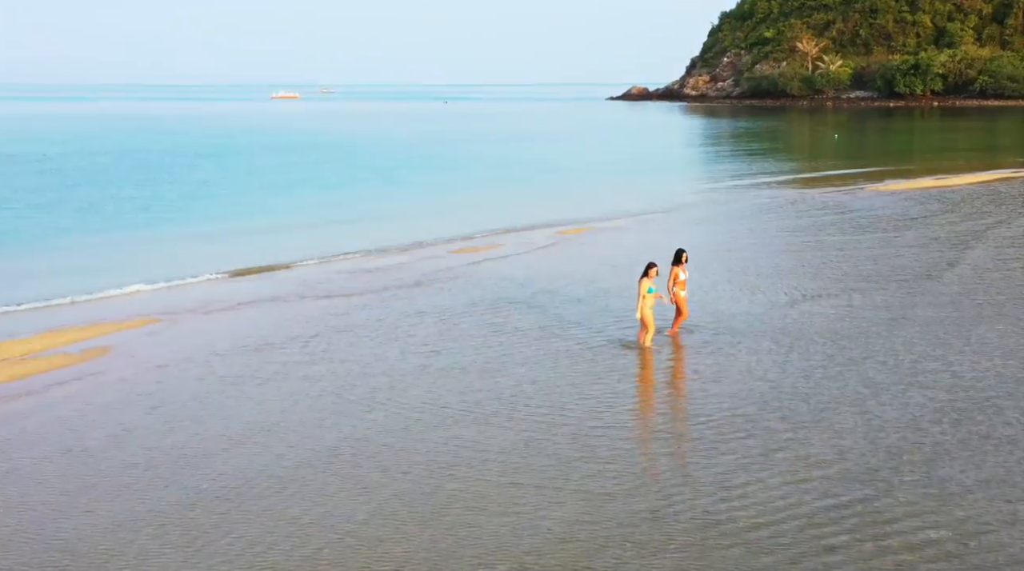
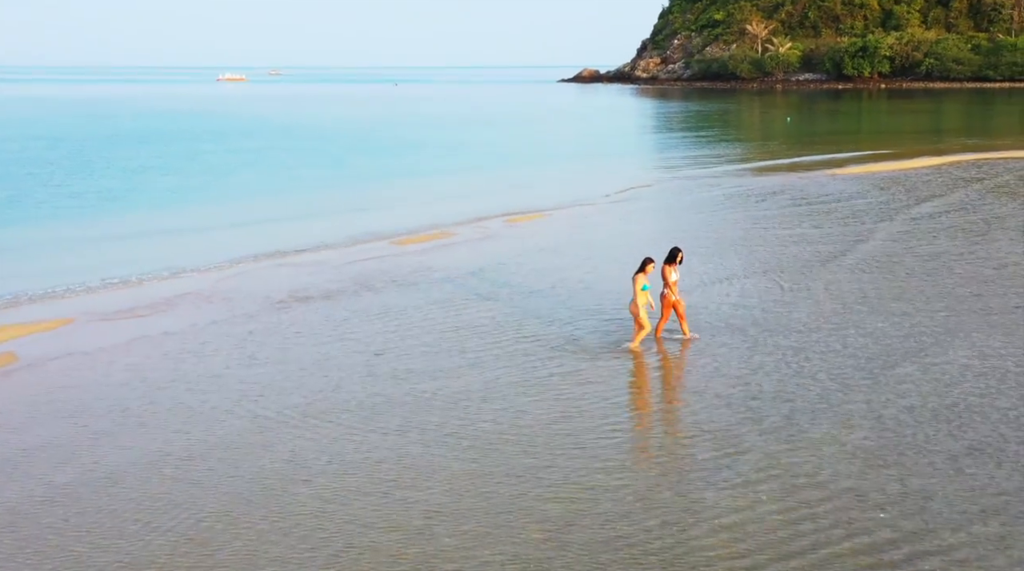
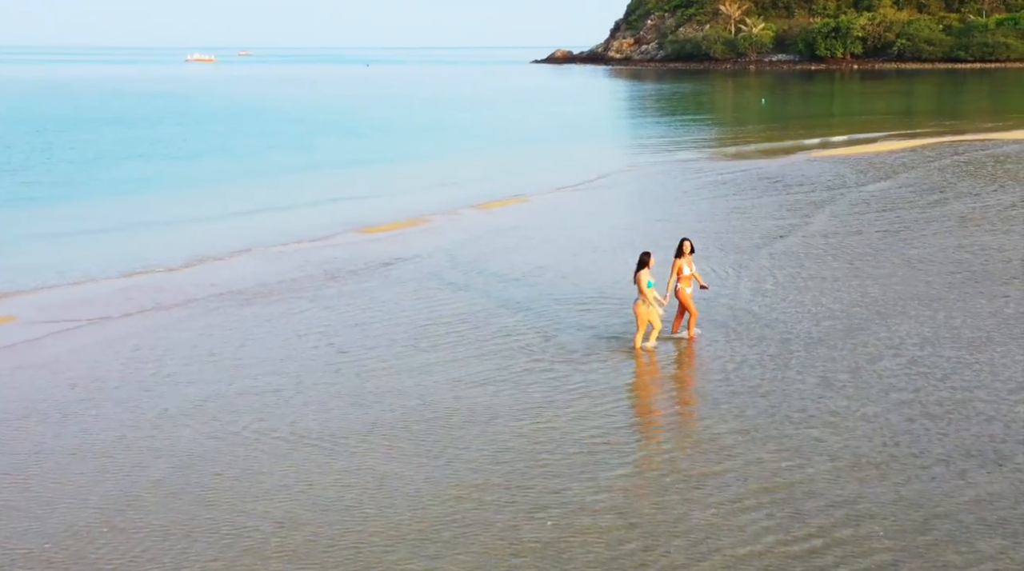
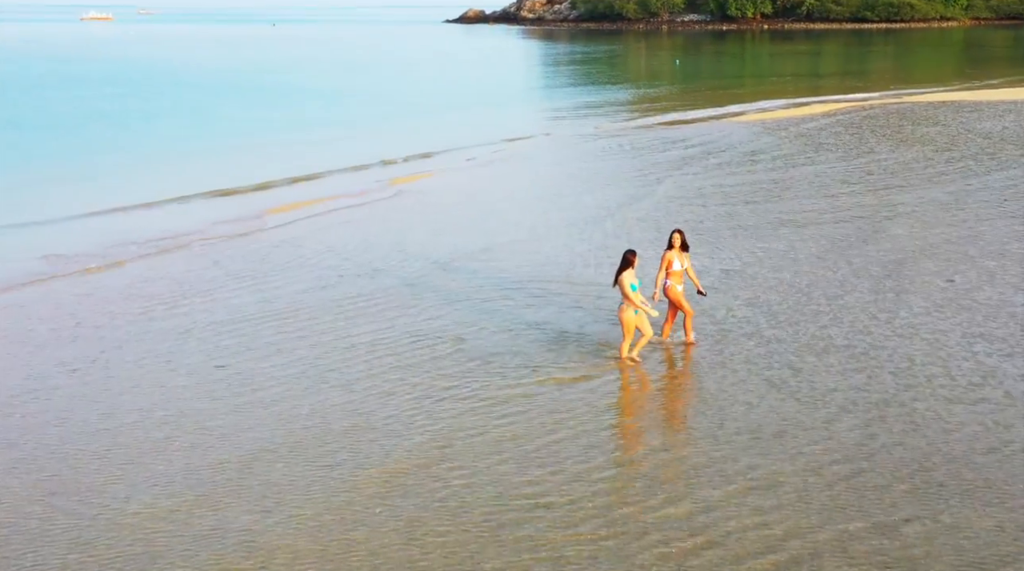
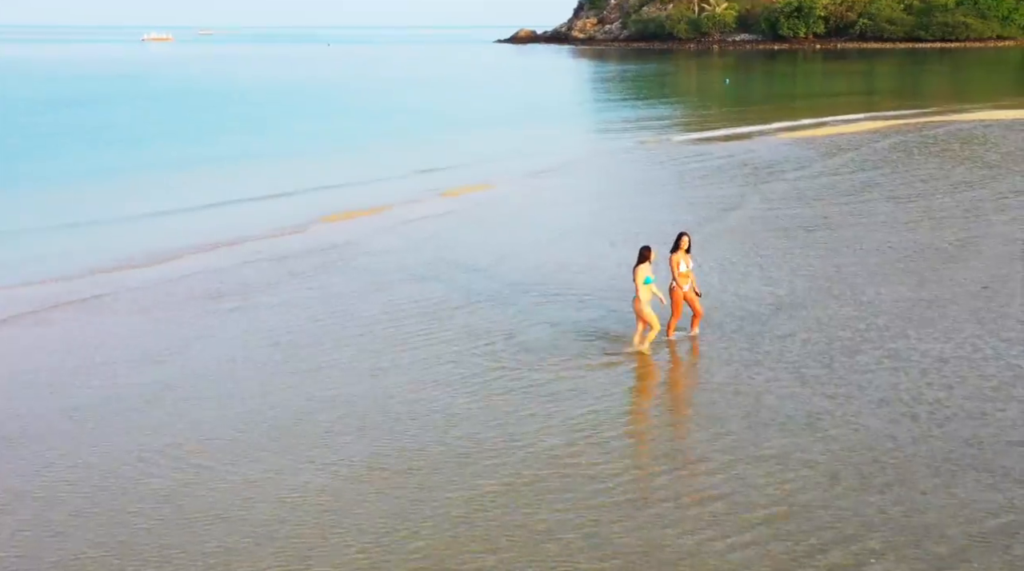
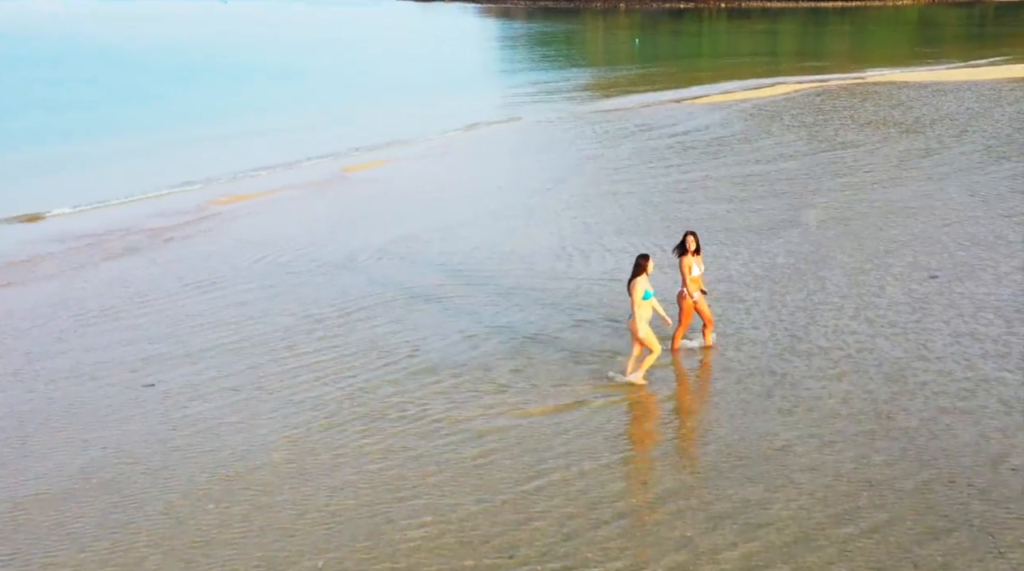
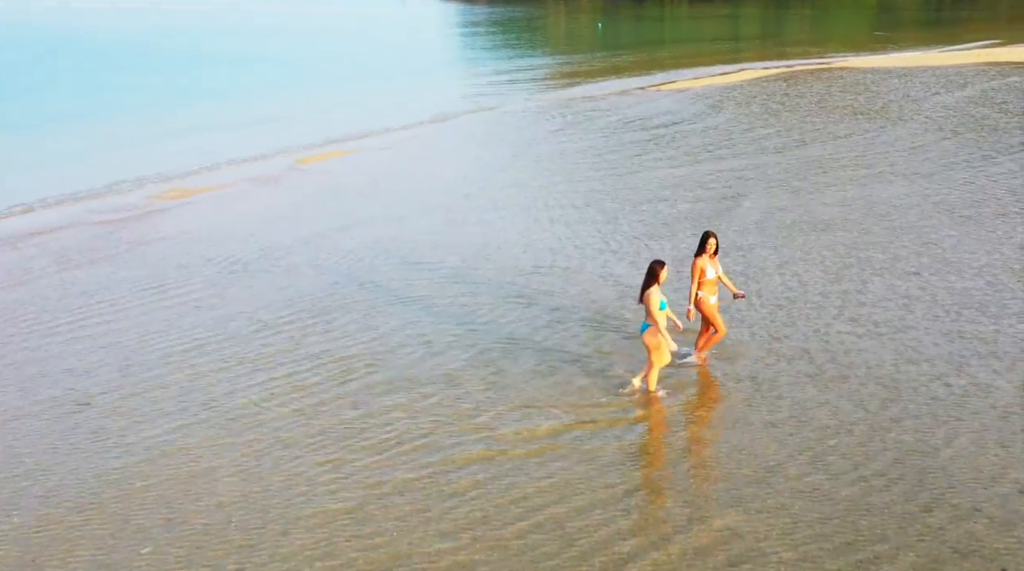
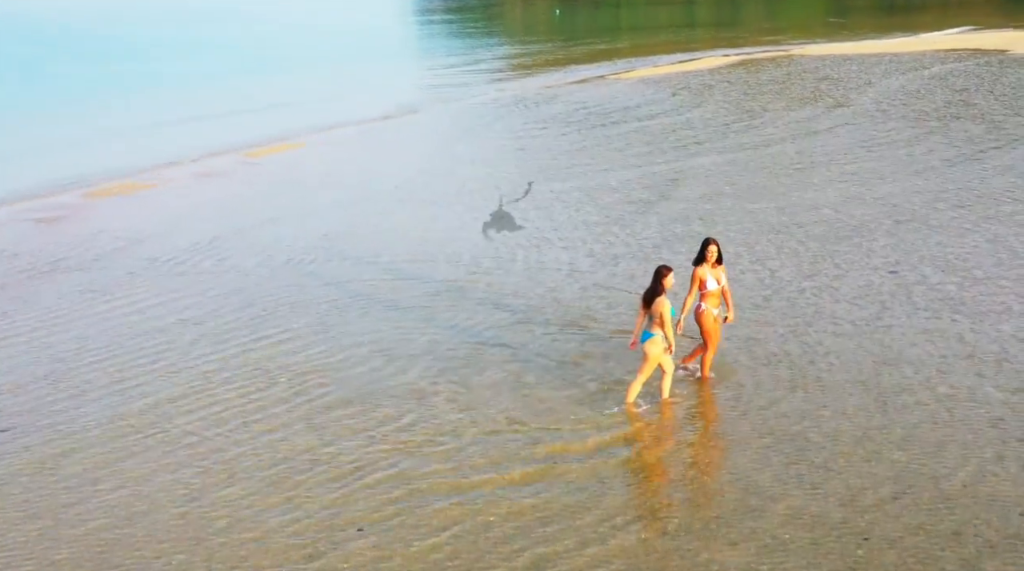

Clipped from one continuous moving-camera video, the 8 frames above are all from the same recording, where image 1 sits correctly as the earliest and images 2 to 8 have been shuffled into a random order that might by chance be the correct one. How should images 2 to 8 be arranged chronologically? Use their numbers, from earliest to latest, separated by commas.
2, 3, 5, 4, 6, 7, 8
